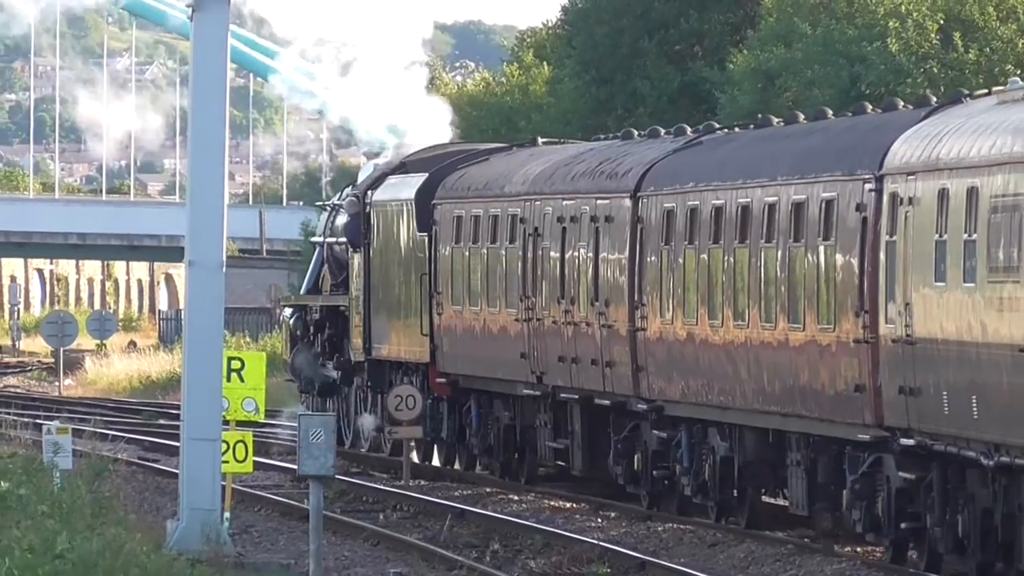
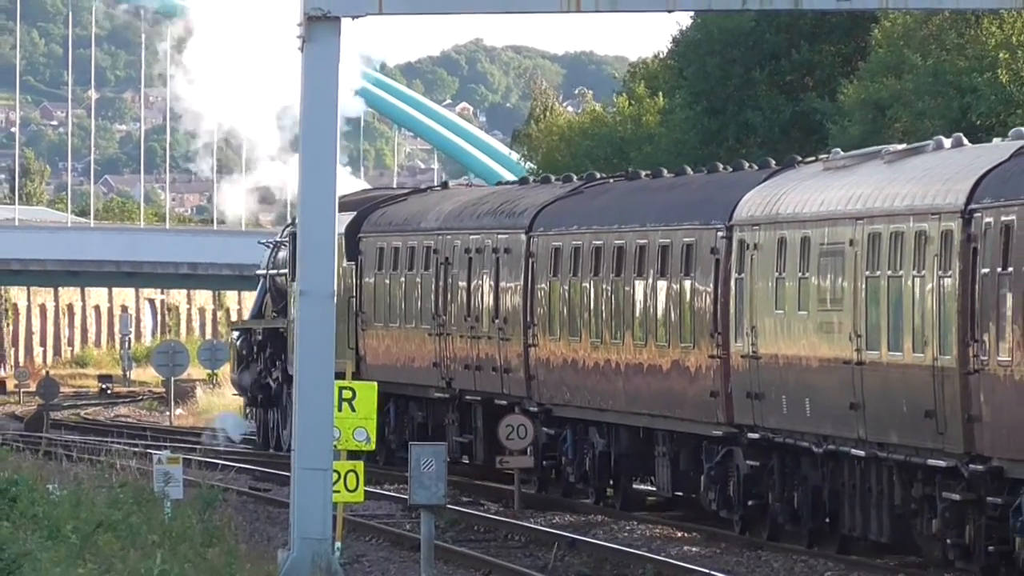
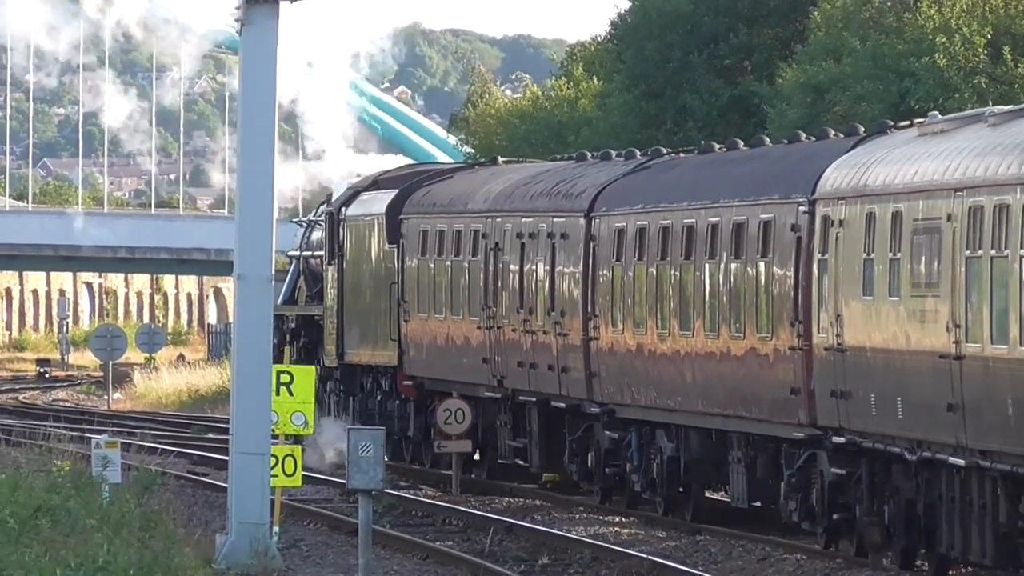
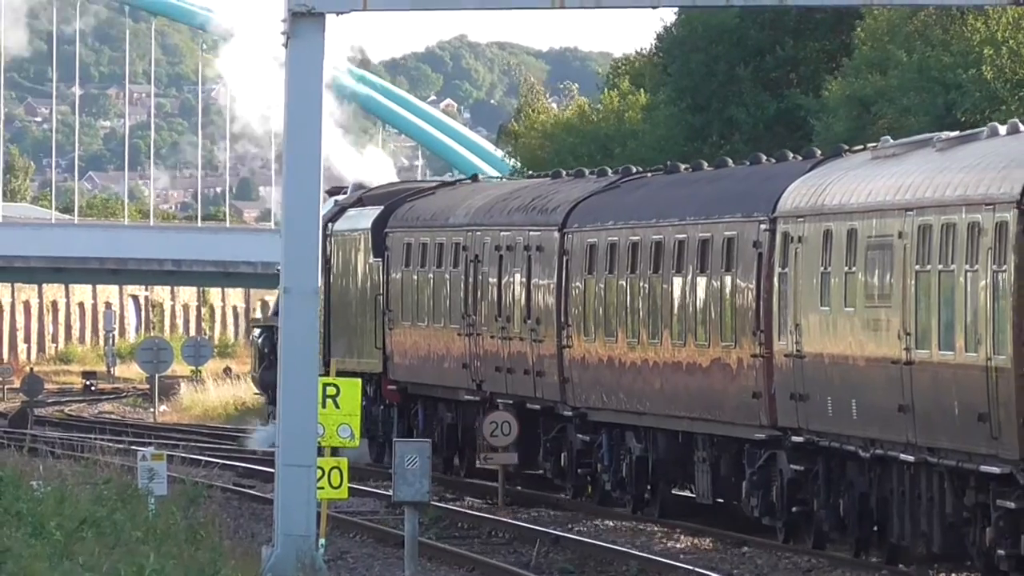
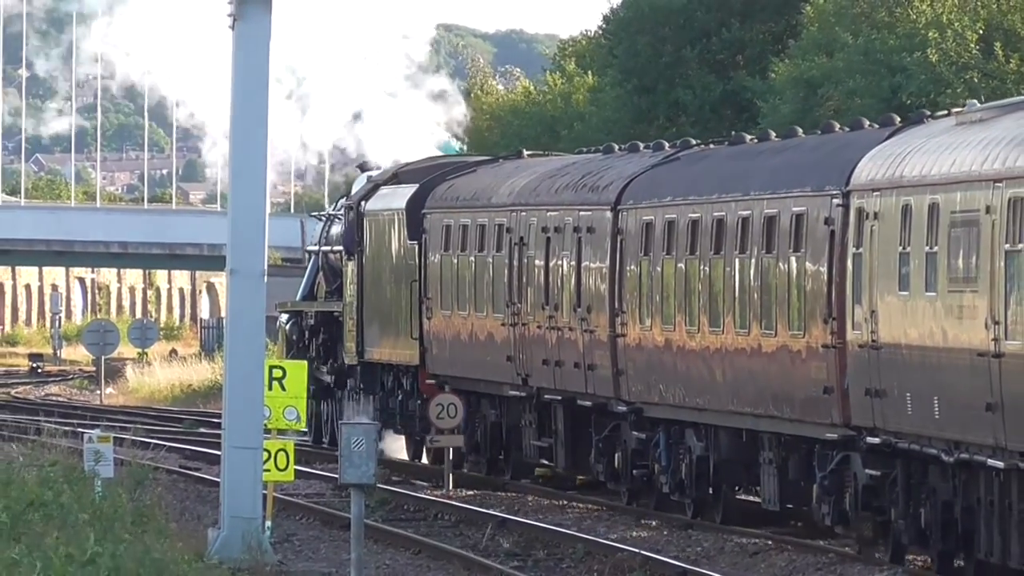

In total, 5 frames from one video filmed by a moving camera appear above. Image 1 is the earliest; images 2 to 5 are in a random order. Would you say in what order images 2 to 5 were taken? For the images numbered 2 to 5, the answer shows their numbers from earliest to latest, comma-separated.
5, 3, 4, 2
